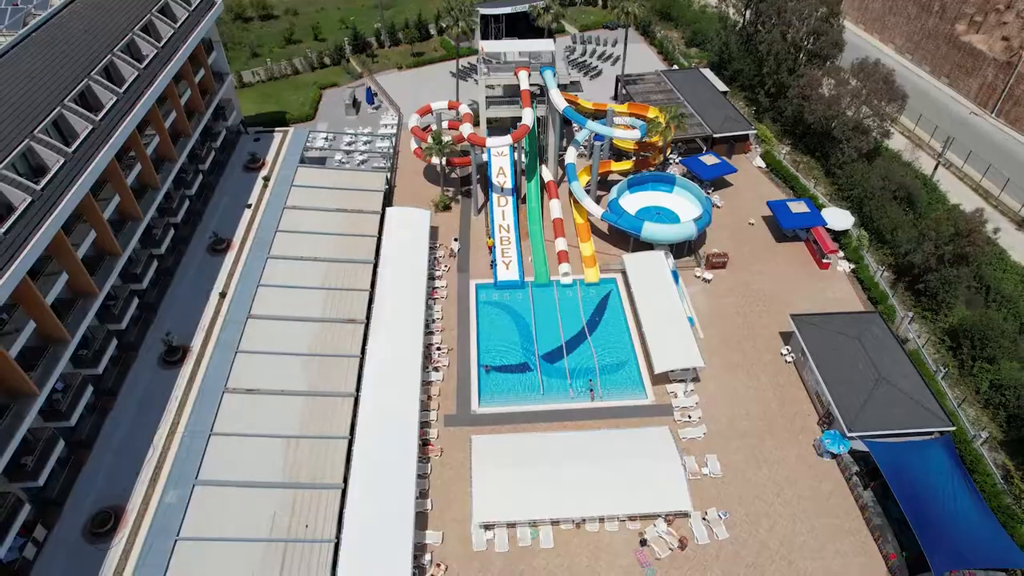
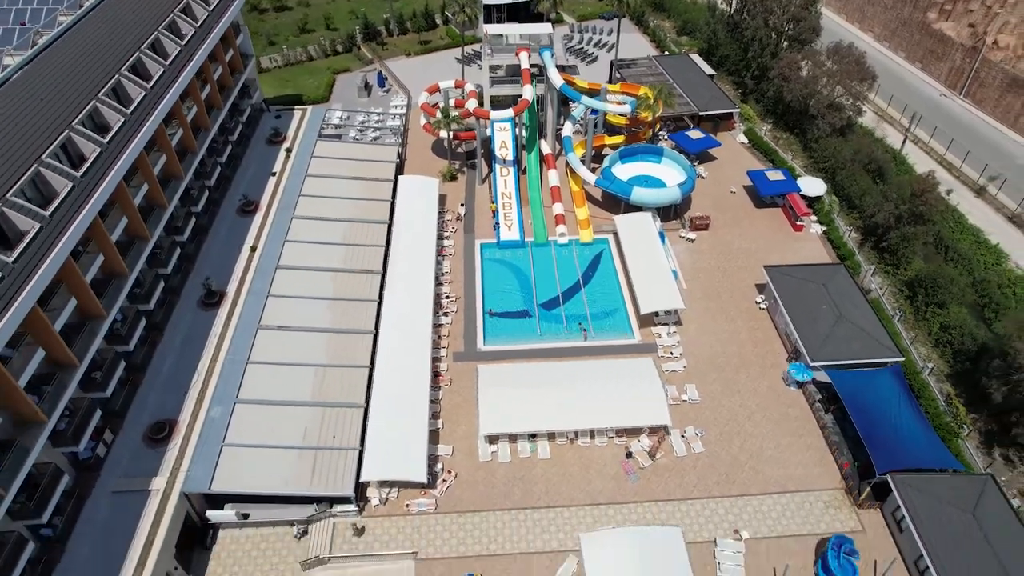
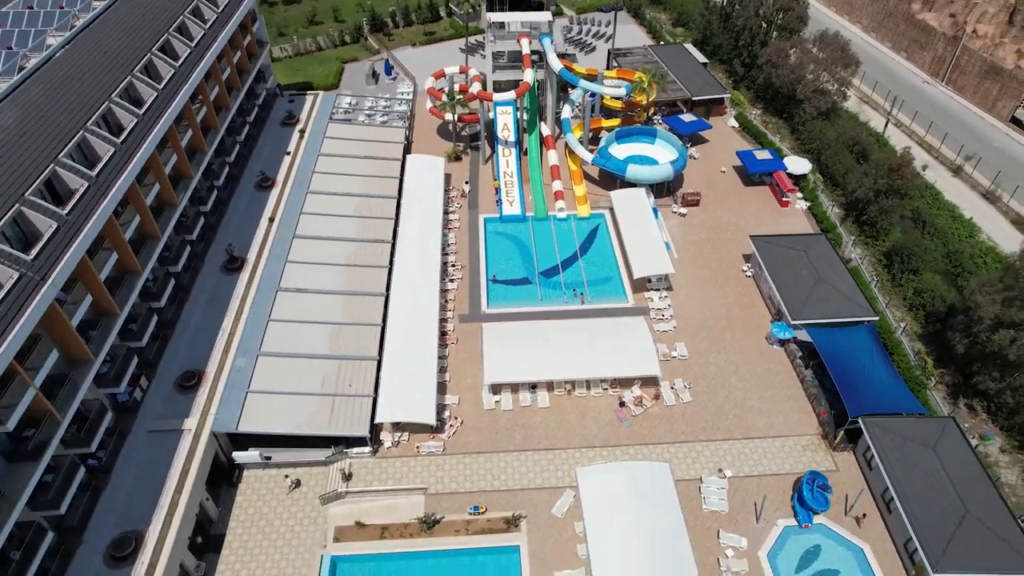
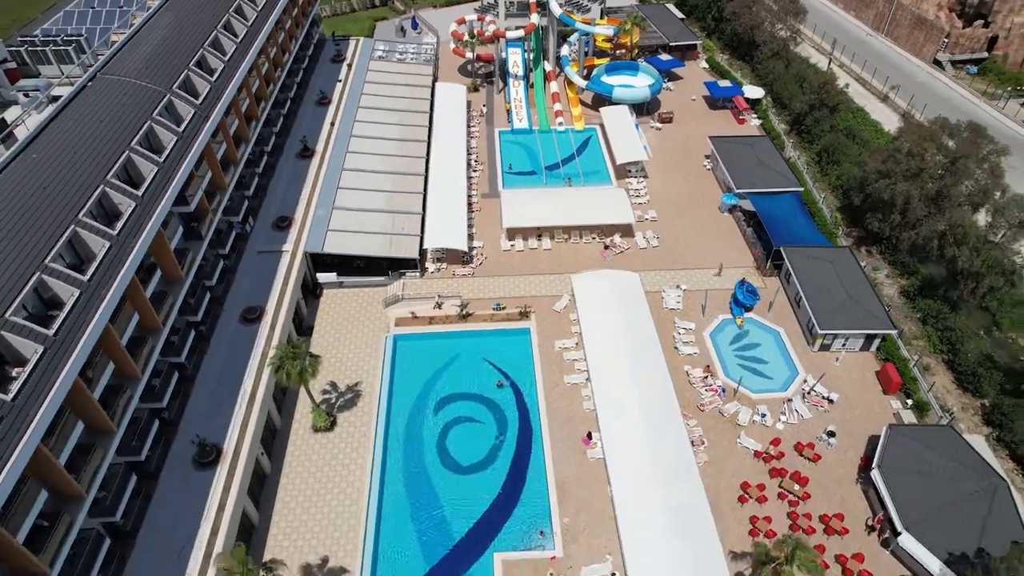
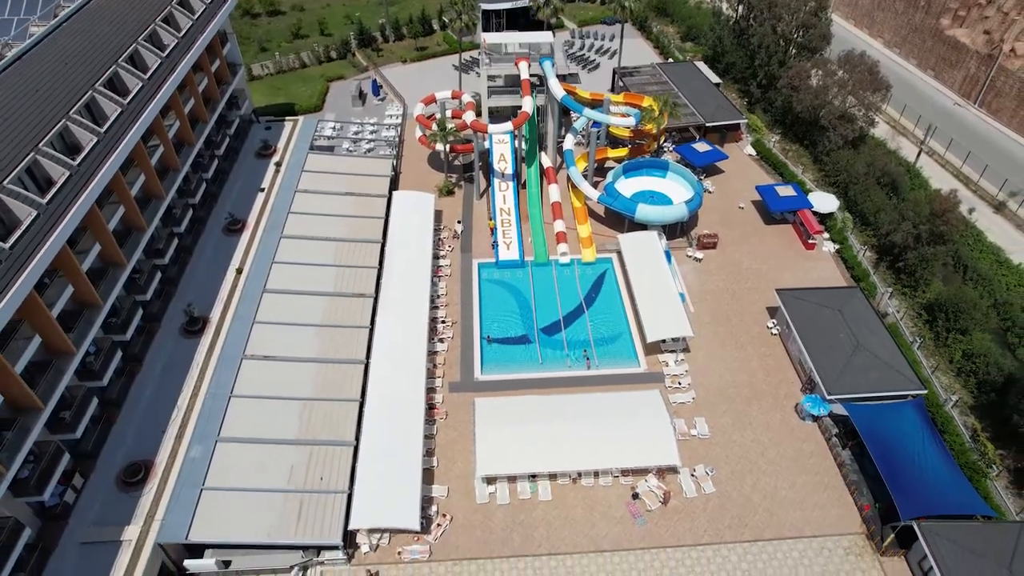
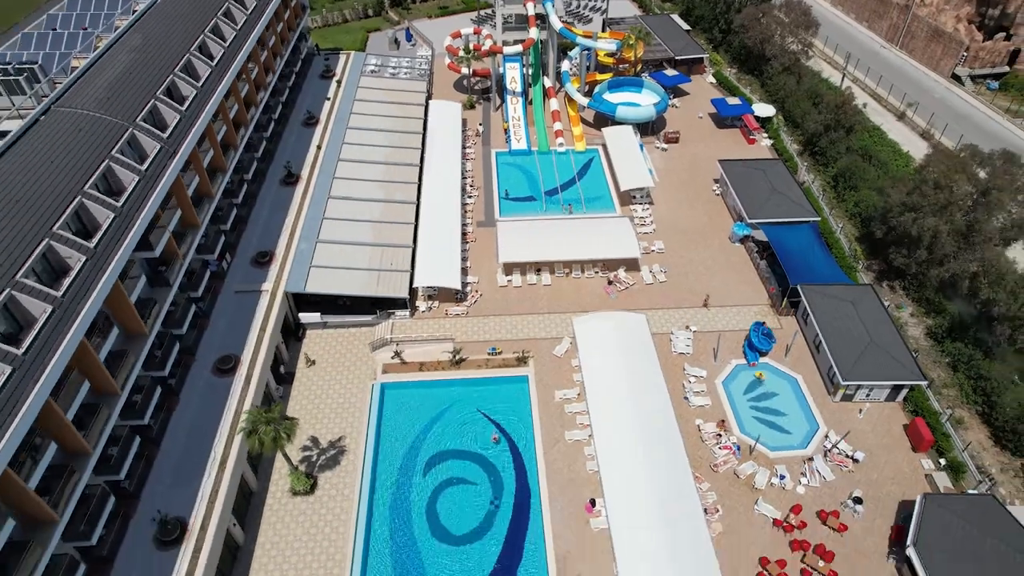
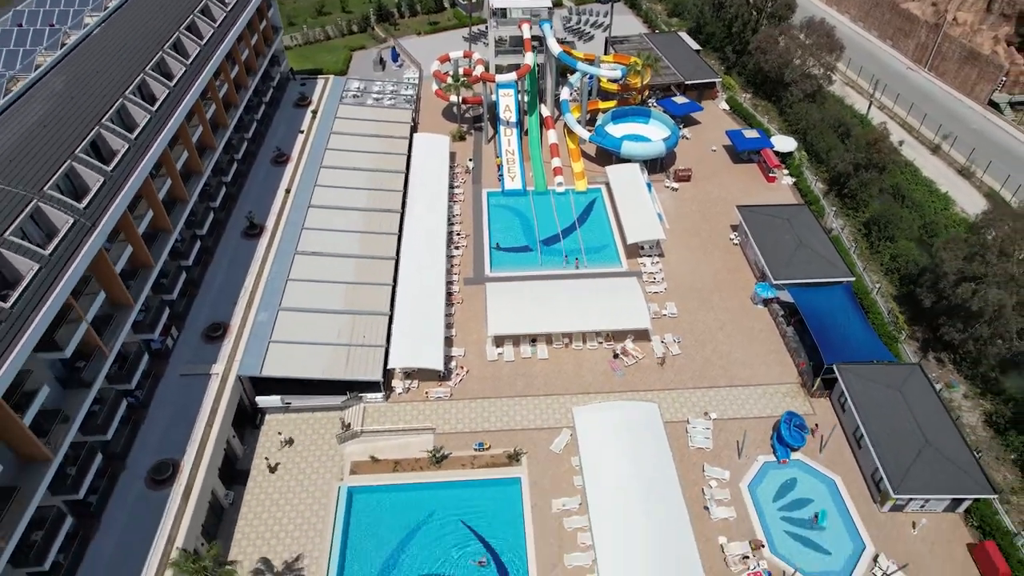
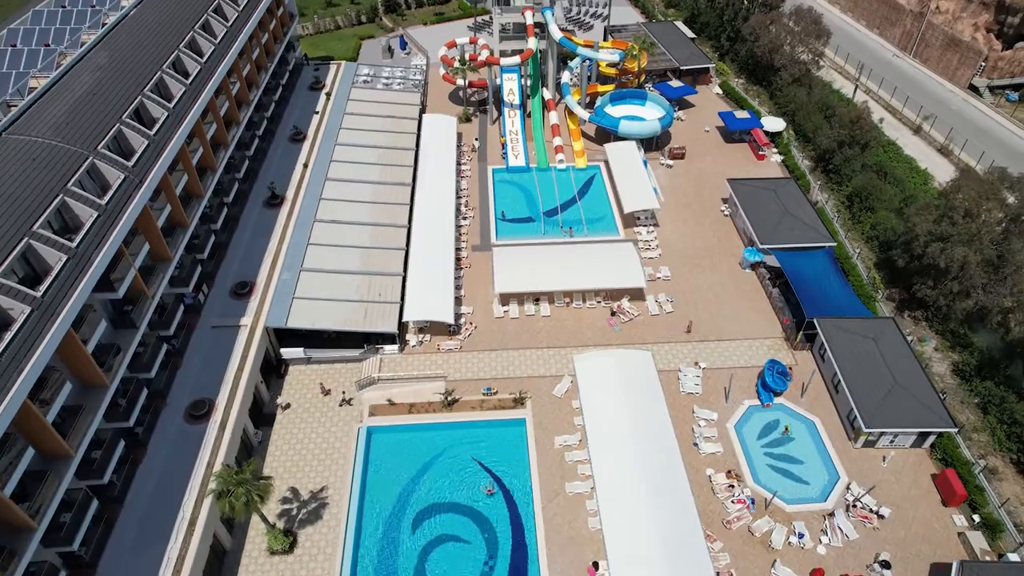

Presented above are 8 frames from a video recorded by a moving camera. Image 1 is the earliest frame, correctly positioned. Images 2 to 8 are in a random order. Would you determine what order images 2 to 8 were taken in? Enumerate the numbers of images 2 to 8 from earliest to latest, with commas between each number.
5, 2, 3, 7, 8, 6, 4
